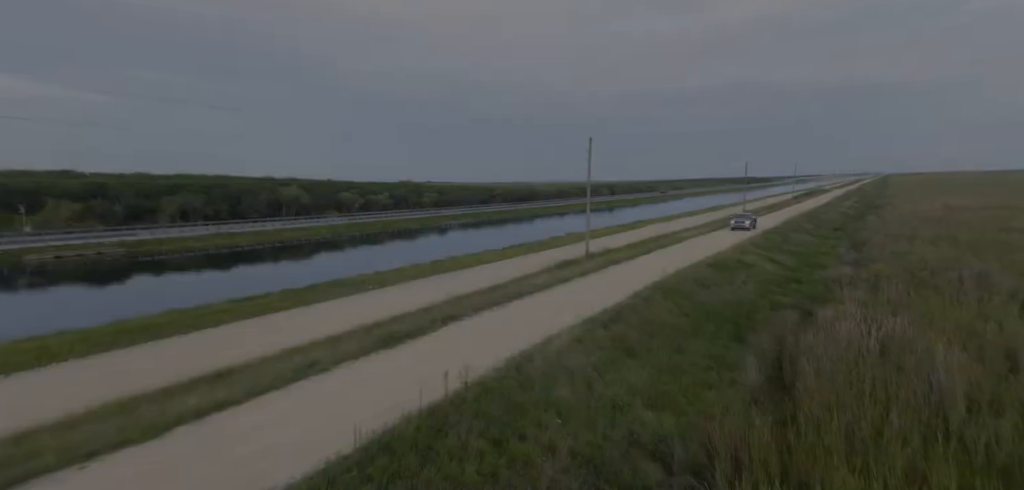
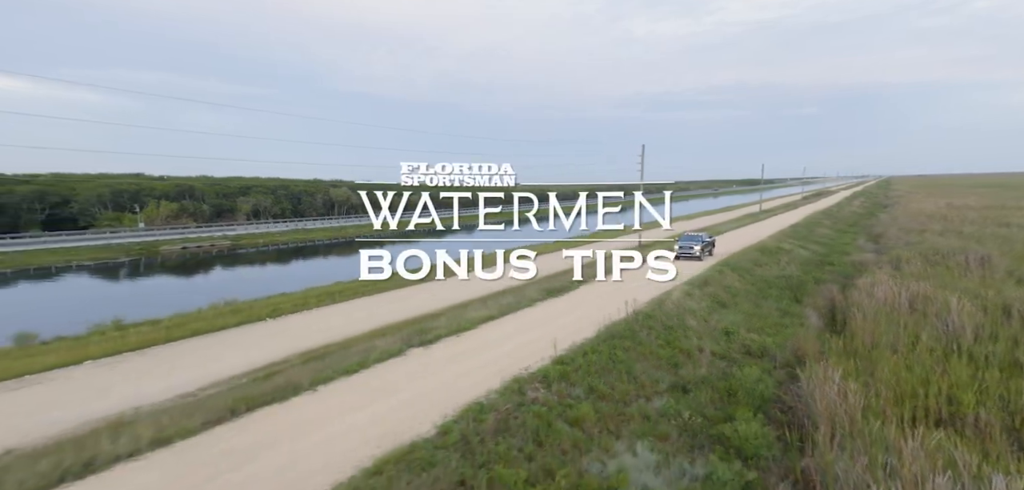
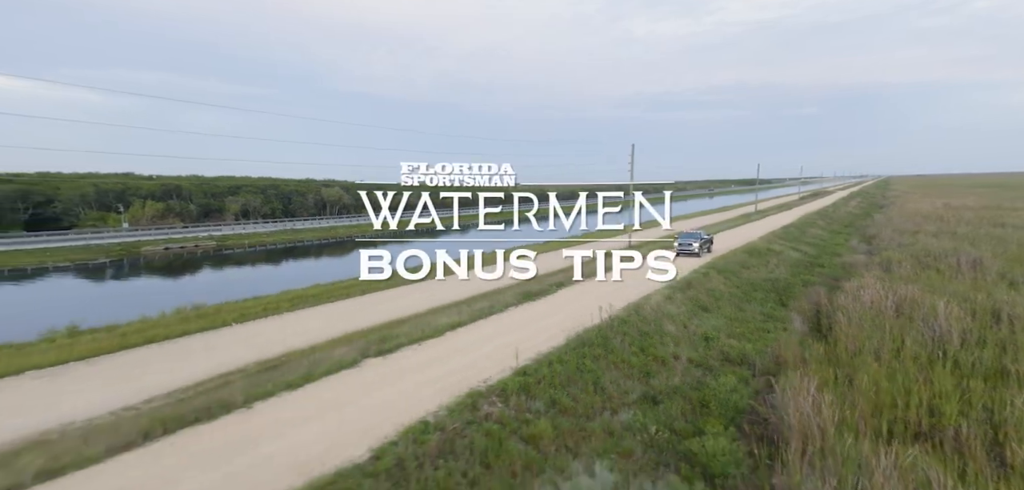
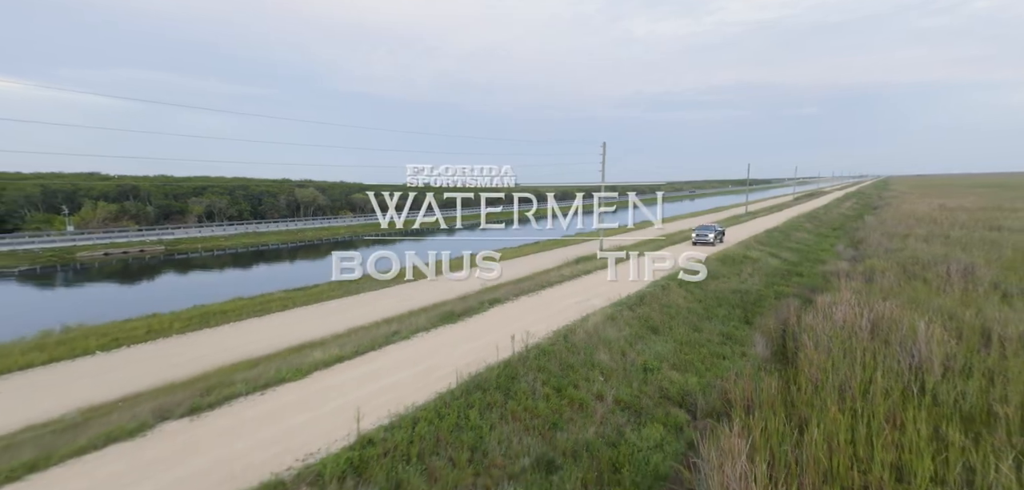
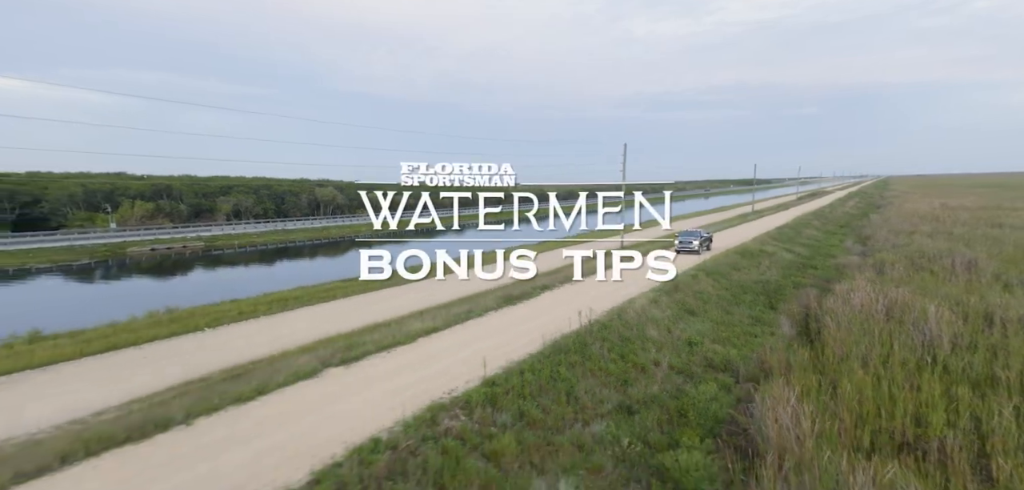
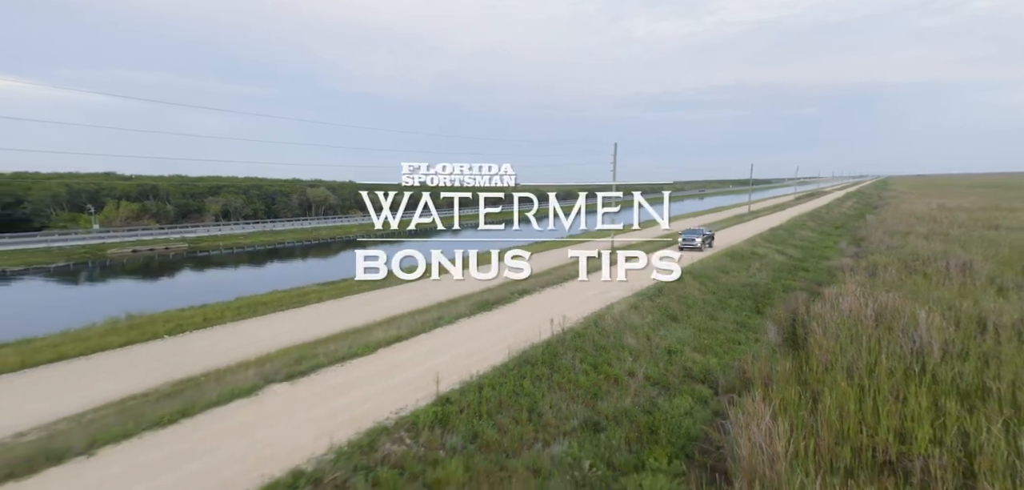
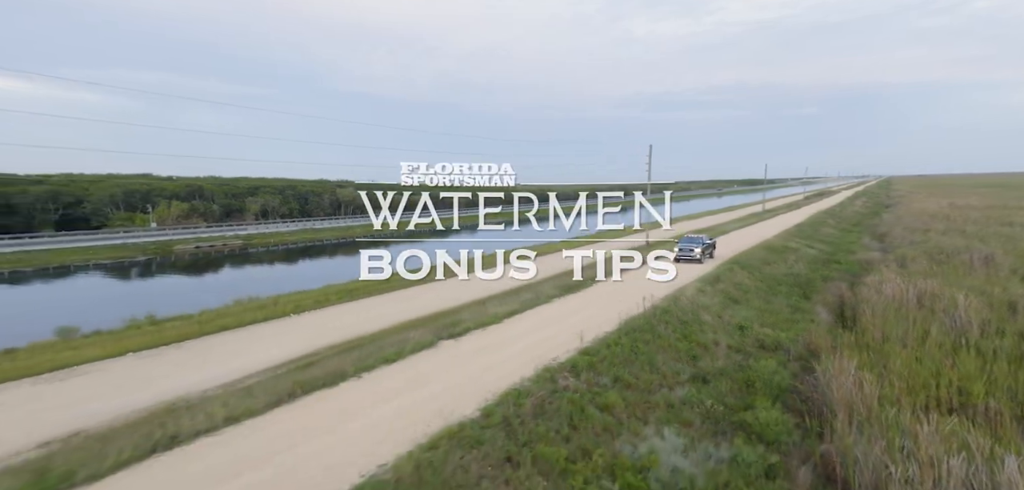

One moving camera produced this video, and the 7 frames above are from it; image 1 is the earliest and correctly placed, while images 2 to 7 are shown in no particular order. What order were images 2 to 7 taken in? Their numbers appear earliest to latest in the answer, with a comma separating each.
4, 6, 5, 3, 2, 7
